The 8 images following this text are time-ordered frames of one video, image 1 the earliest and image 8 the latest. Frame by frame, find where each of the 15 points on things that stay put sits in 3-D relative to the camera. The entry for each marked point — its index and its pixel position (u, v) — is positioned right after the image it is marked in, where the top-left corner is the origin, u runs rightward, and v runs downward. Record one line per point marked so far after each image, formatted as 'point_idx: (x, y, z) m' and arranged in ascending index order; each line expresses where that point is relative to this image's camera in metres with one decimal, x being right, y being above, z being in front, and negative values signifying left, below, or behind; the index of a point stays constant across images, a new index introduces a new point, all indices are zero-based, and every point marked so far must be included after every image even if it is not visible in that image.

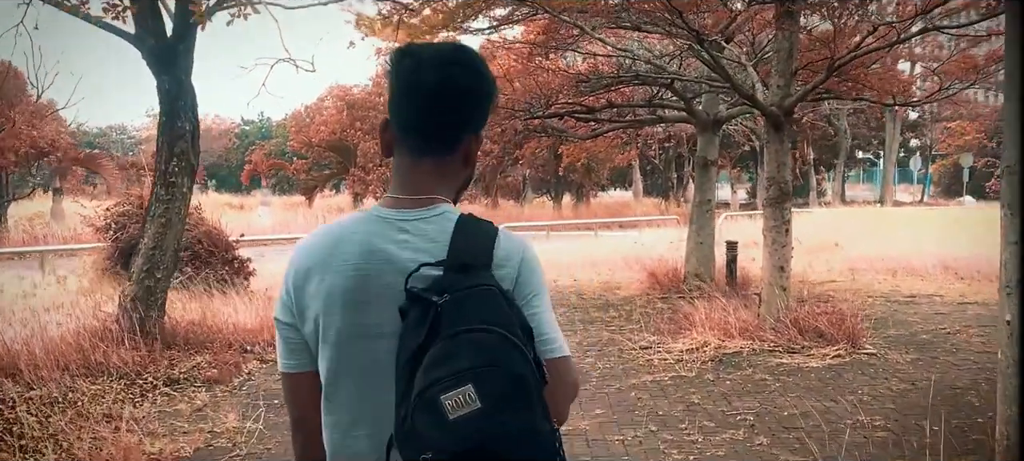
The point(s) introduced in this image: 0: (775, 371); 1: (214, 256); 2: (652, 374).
0: (+2.0, -1.1, +6.2) m
1: (-3.5, -0.3, +9.8) m
2: (+1.1, -1.1, +6.2) m
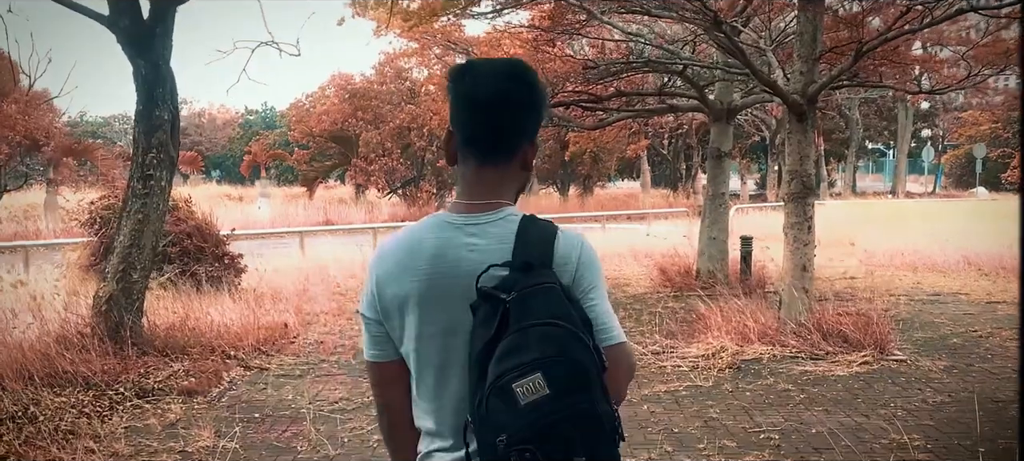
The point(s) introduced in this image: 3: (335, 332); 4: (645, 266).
0: (+2.0, -1.0, +5.7) m
1: (-3.5, -0.2, +9.4) m
2: (+1.1, -1.1, +5.8) m
3: (-1.7, -0.9, +7.7) m
4: (+1.7, -0.5, +10.7) m
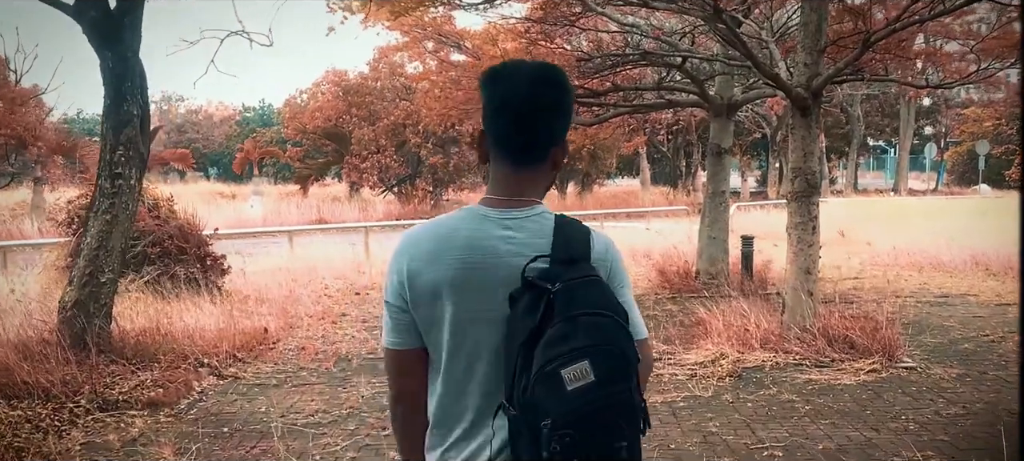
0: (+1.9, -1.0, +5.4) m
1: (-3.6, -0.2, +9.1) m
2: (+1.0, -1.1, +5.4) m
3: (-1.8, -1.0, +7.3) m
4: (+1.7, -0.5, +10.4) m
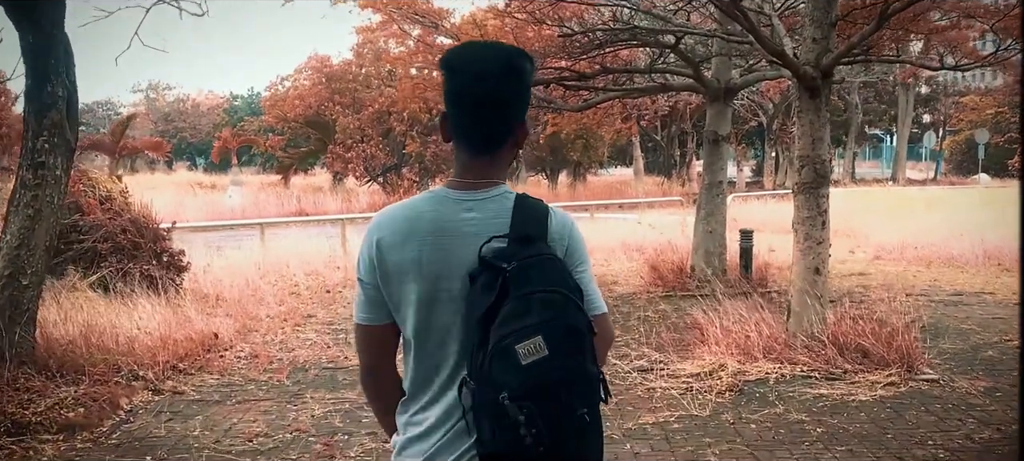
0: (+1.7, -1.0, +4.8) m
1: (-3.8, -0.2, +8.4) m
2: (+0.8, -1.1, +4.8) m
3: (-1.9, -0.9, +6.7) m
4: (+1.5, -0.4, +9.8) m
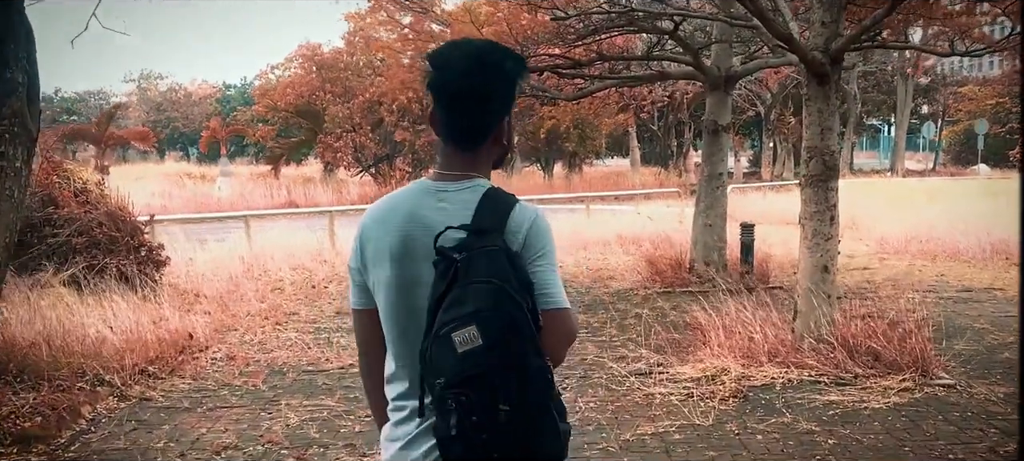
0: (+1.7, -1.0, +4.4) m
1: (-3.8, -0.1, +8.0) m
2: (+0.8, -1.0, +4.5) m
3: (-2.0, -0.9, +6.3) m
4: (+1.4, -0.3, +9.4) m
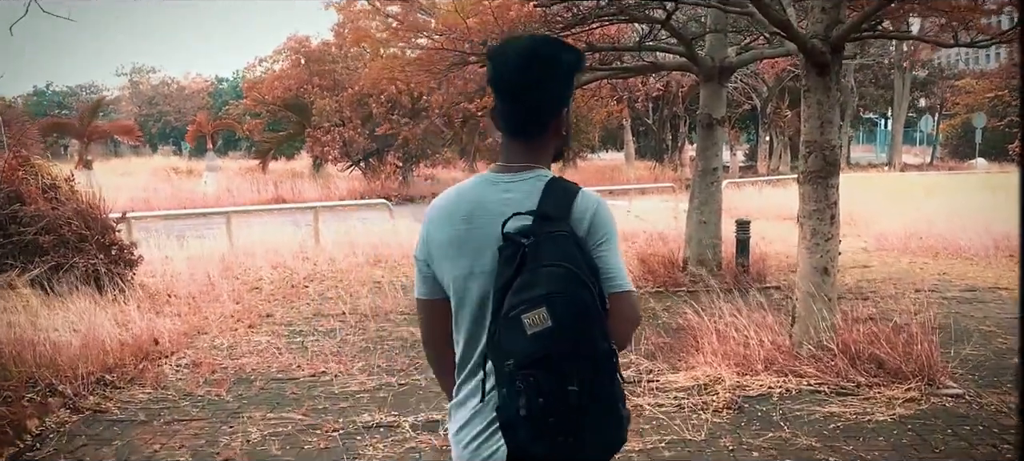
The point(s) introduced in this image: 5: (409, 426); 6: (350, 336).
0: (+1.6, -1.0, +4.1) m
1: (-4.0, -0.1, +7.7) m
2: (+0.6, -1.0, +4.2) m
3: (-2.1, -0.9, +6.0) m
4: (+1.2, -0.3, +9.1) m
5: (-0.5, -1.0, +4.3) m
6: (-1.2, -0.8, +6.3) m
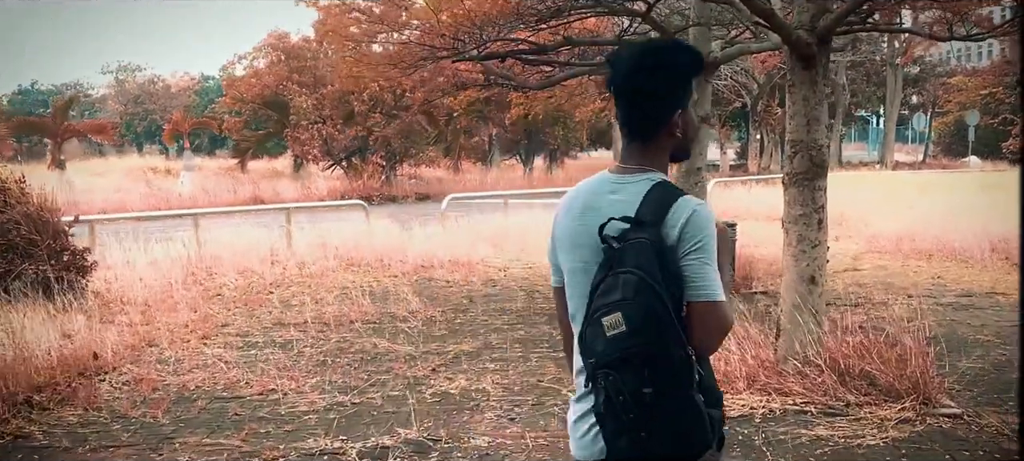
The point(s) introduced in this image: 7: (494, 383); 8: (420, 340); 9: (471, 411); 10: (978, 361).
0: (+1.4, -1.0, +3.8) m
1: (-4.2, -0.1, +7.3) m
2: (+0.4, -1.1, +3.8) m
3: (-2.3, -0.9, +5.6) m
4: (+1.0, -0.3, +8.8) m
5: (-0.7, -1.1, +3.9) m
6: (-1.5, -0.8, +5.9) m
7: (-0.1, -0.9, +5.0) m
8: (-0.7, -0.8, +6.0) m
9: (-0.2, -1.0, +4.5) m
10: (+2.9, -0.8, +5.2) m
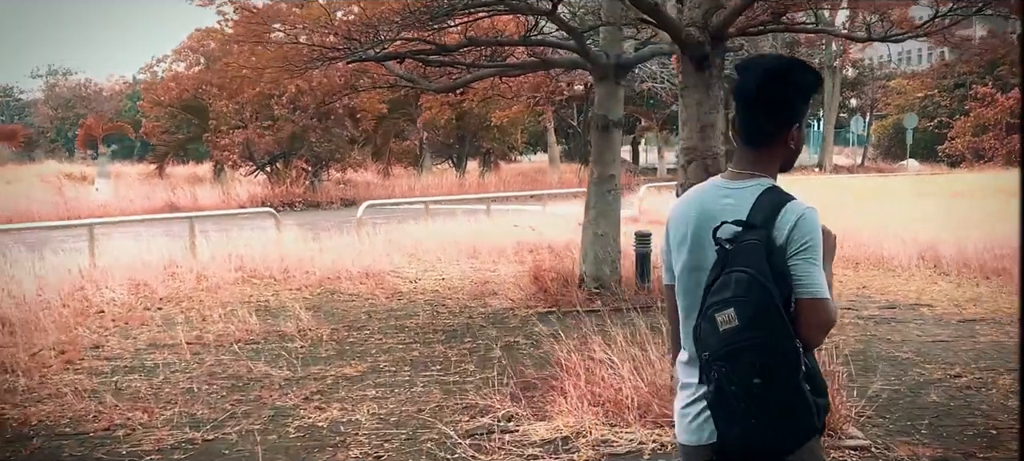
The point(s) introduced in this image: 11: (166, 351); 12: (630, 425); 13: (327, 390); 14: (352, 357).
0: (+0.8, -1.1, +3.4) m
1: (-5.0, -0.3, +6.6) m
2: (-0.2, -1.1, +3.3) m
3: (-3.0, -1.0, +5.0) m
4: (+0.1, -0.4, +8.3) m
5: (-1.4, -1.1, +3.4) m
6: (-2.2, -0.9, +5.3) m
7: (-0.8, -1.0, +4.5) m
8: (-1.4, -0.9, +5.5) m
9: (-0.9, -1.1, +4.0) m
10: (+2.3, -0.9, +4.9) m
11: (-2.5, -0.9, +6.0) m
12: (+0.6, -0.9, +4.1) m
13: (-1.1, -1.0, +5.0) m
14: (-1.1, -0.9, +5.7) m
